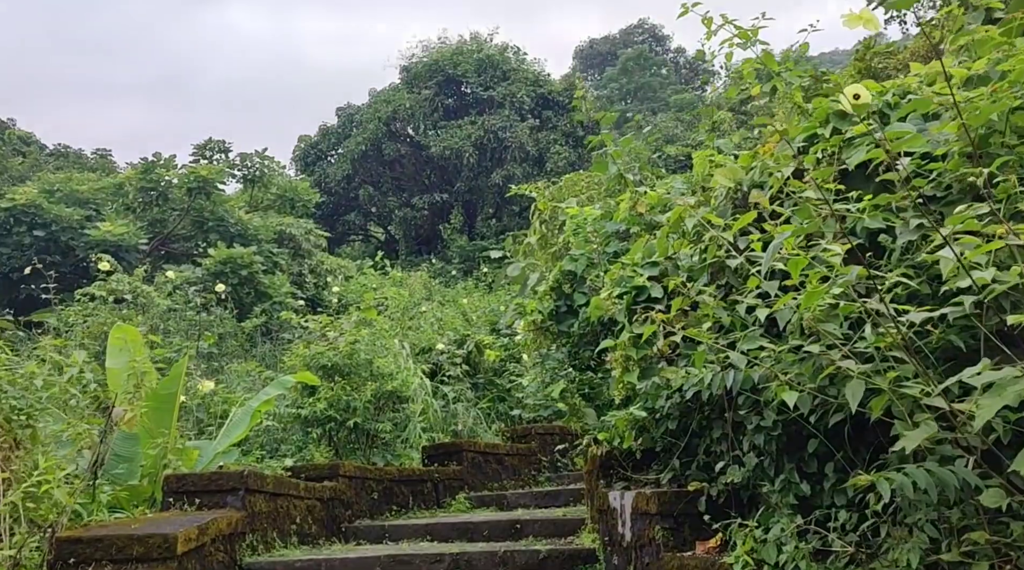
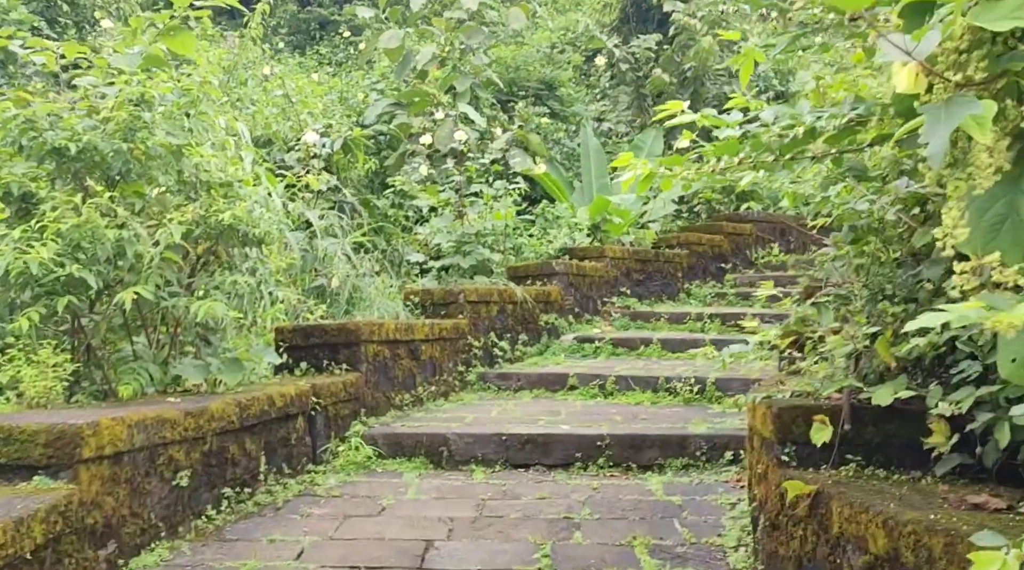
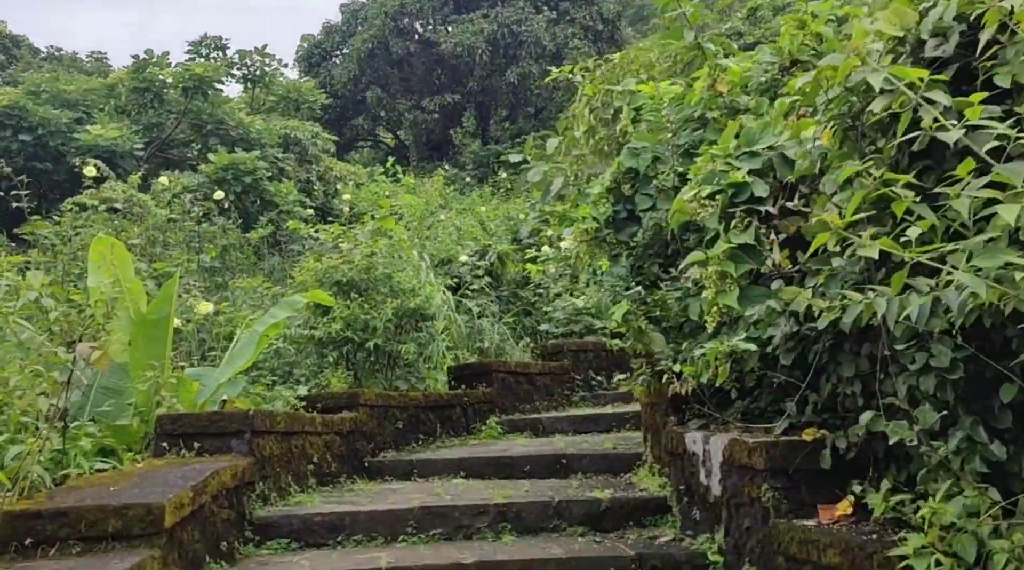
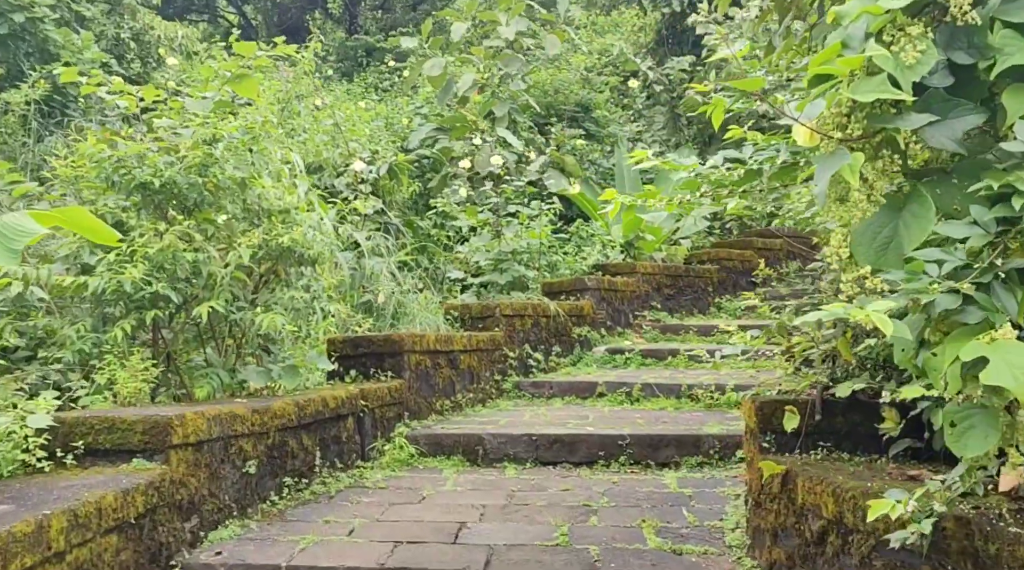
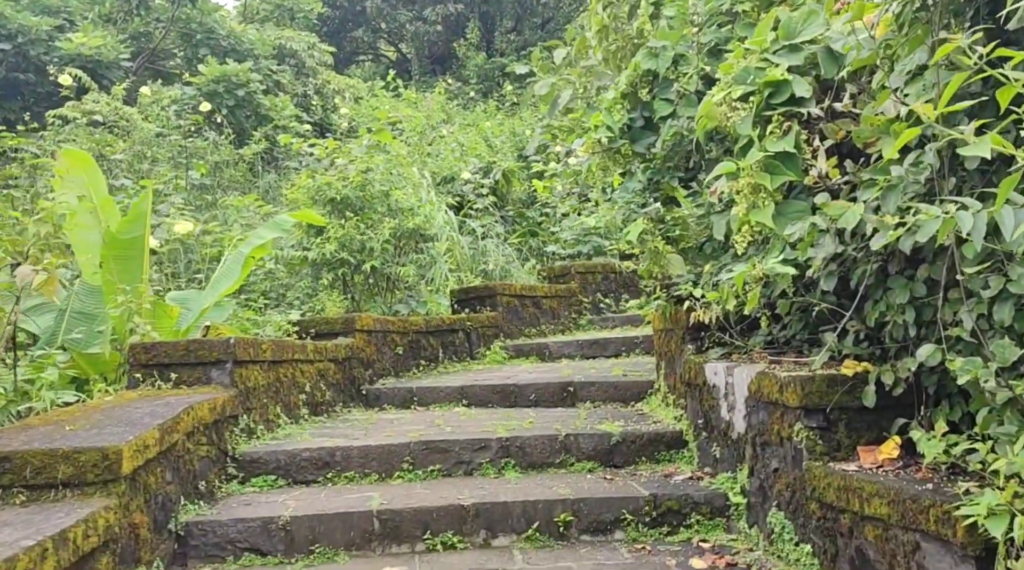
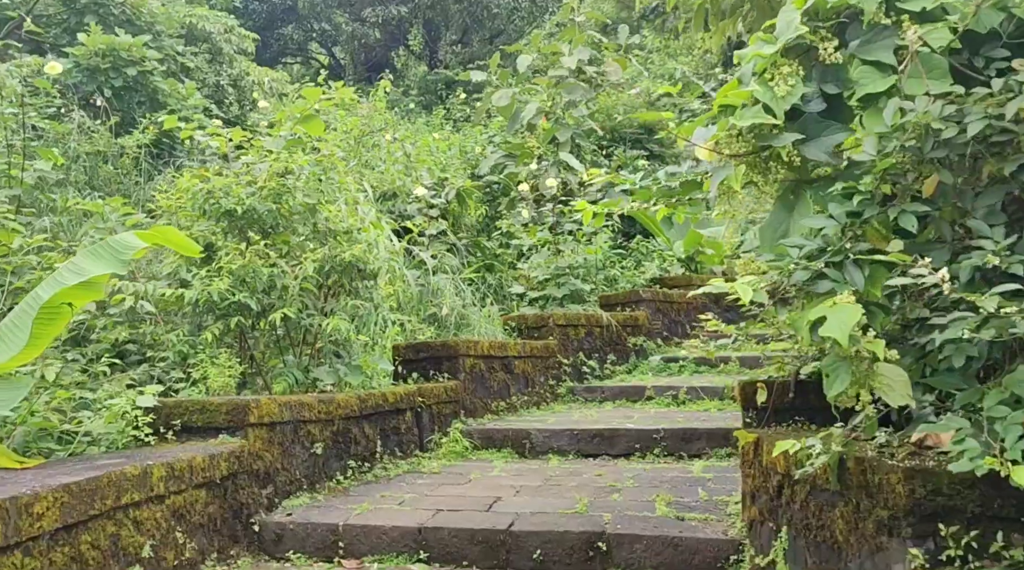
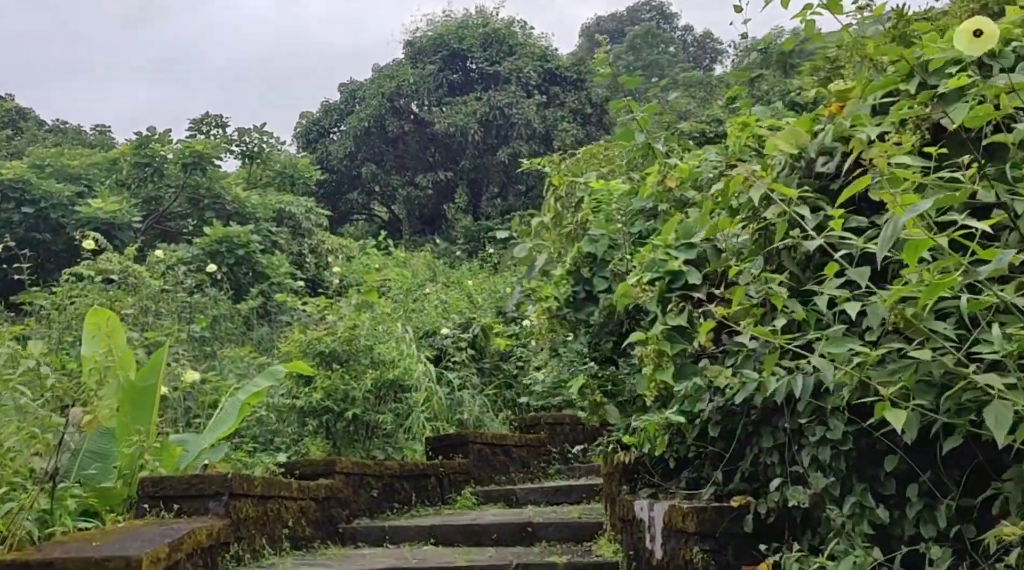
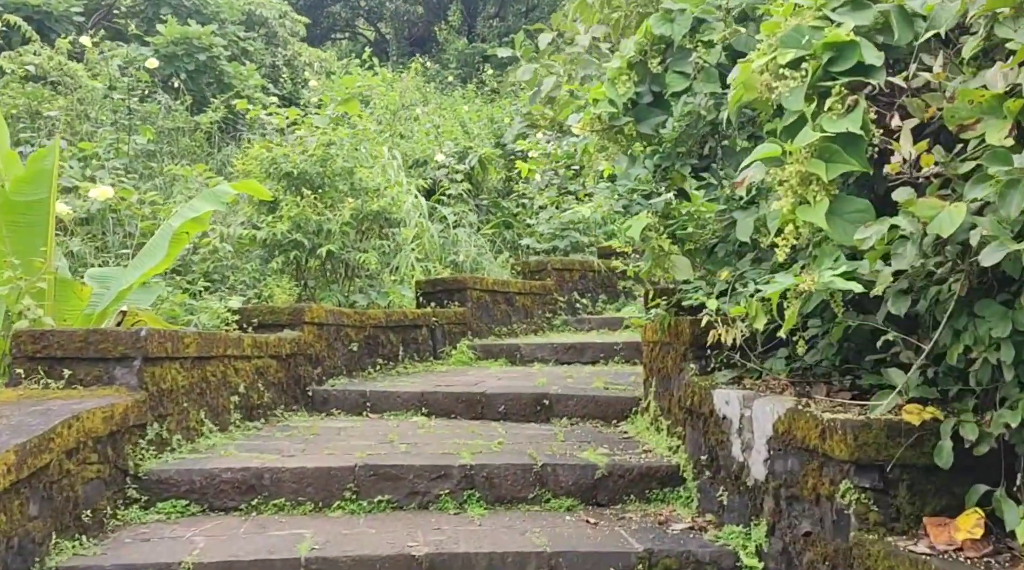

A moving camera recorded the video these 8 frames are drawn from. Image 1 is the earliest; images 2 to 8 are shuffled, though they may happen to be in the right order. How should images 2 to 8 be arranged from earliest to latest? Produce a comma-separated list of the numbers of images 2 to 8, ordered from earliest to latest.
7, 3, 5, 8, 6, 4, 2
